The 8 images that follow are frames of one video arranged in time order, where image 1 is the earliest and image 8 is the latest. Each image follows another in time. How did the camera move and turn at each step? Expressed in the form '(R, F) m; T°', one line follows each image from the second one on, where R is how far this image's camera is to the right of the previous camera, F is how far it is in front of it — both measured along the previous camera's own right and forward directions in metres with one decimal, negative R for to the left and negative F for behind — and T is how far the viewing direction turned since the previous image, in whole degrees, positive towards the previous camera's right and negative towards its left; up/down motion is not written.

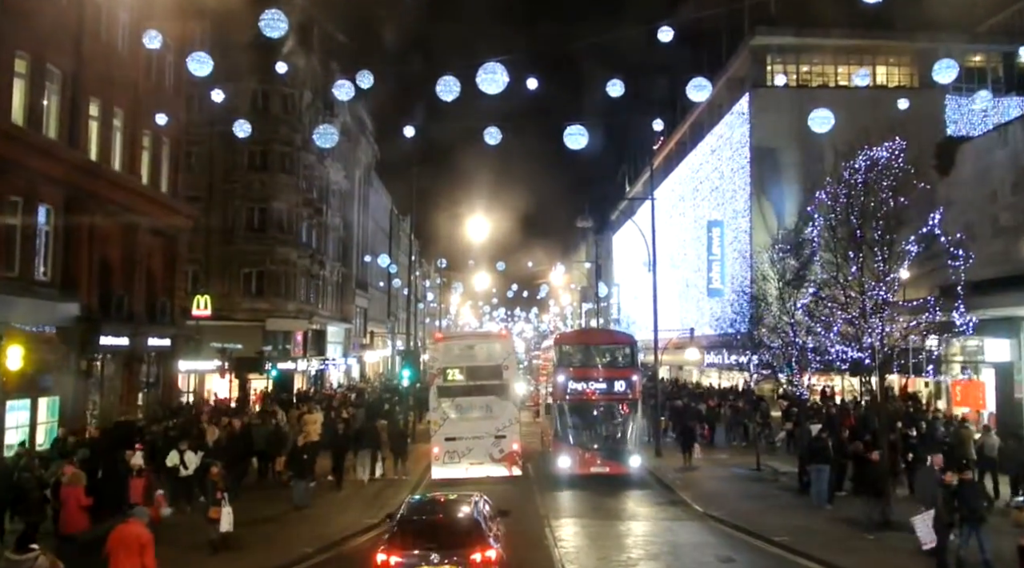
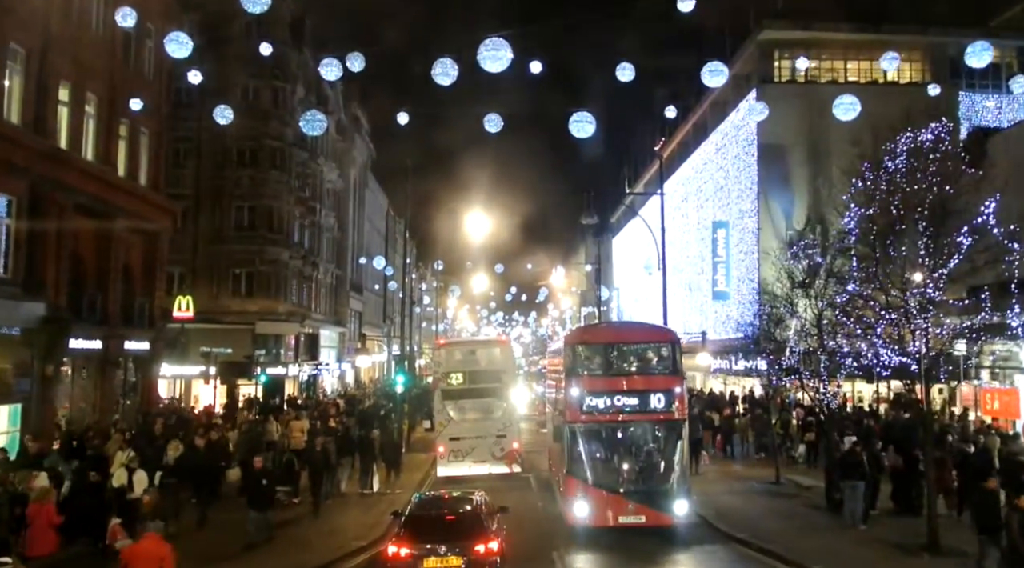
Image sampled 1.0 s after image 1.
(-0.1, +2.1) m; 0°
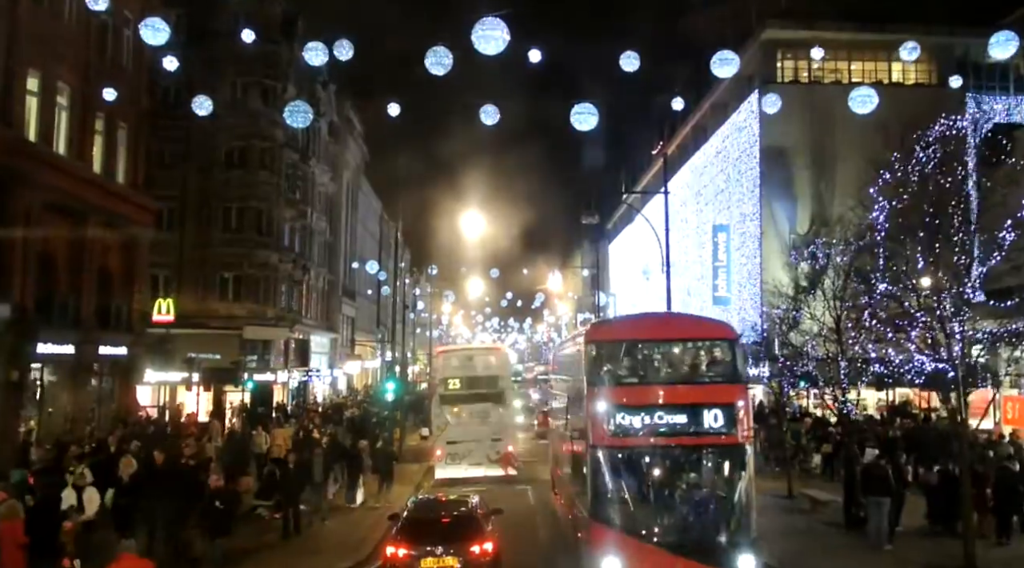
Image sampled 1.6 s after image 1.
(-0.1, +1.6) m; 0°
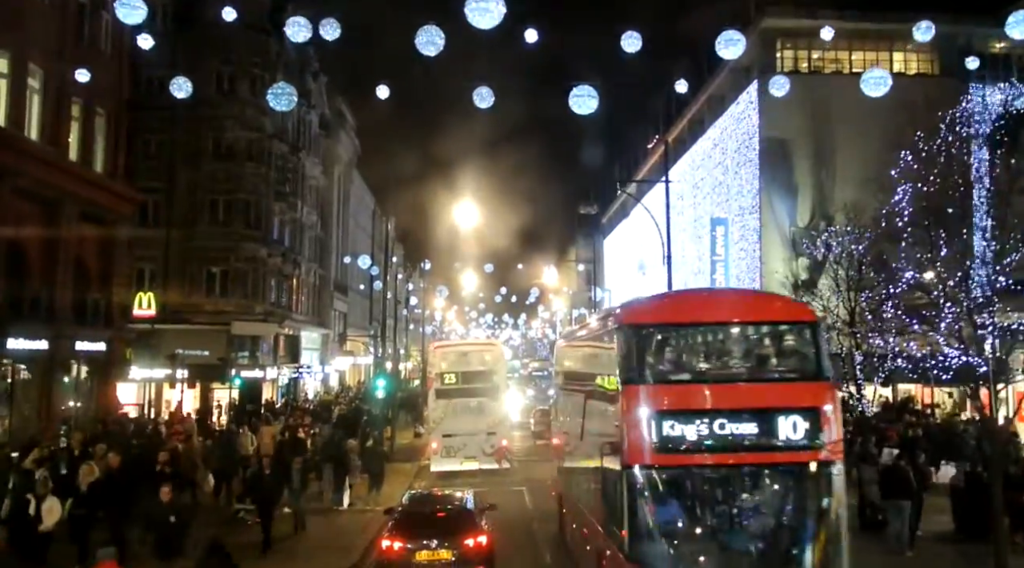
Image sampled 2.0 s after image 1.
(0.0, +1.2) m; 0°
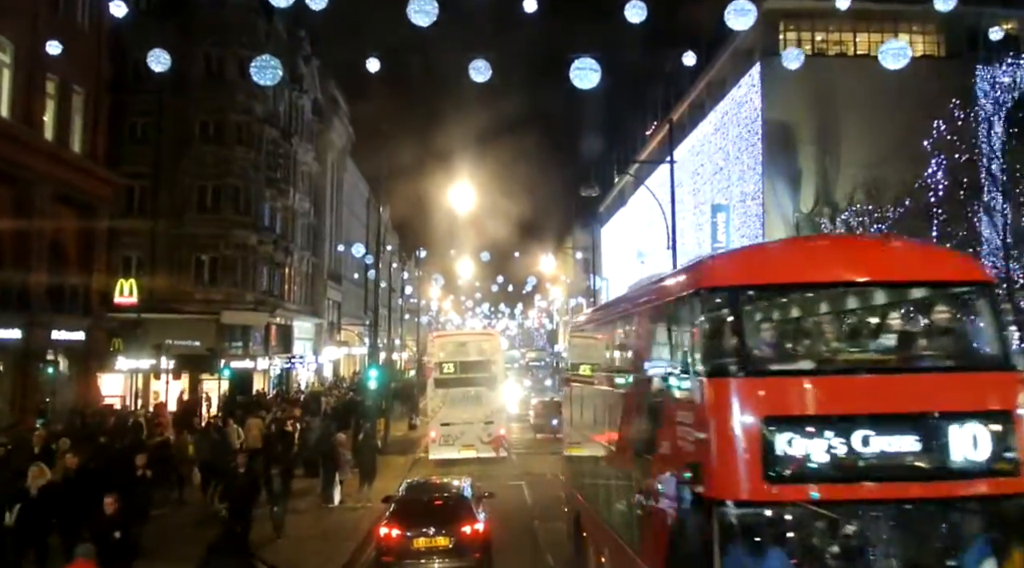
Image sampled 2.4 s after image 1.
(-0.1, +1.3) m; 0°
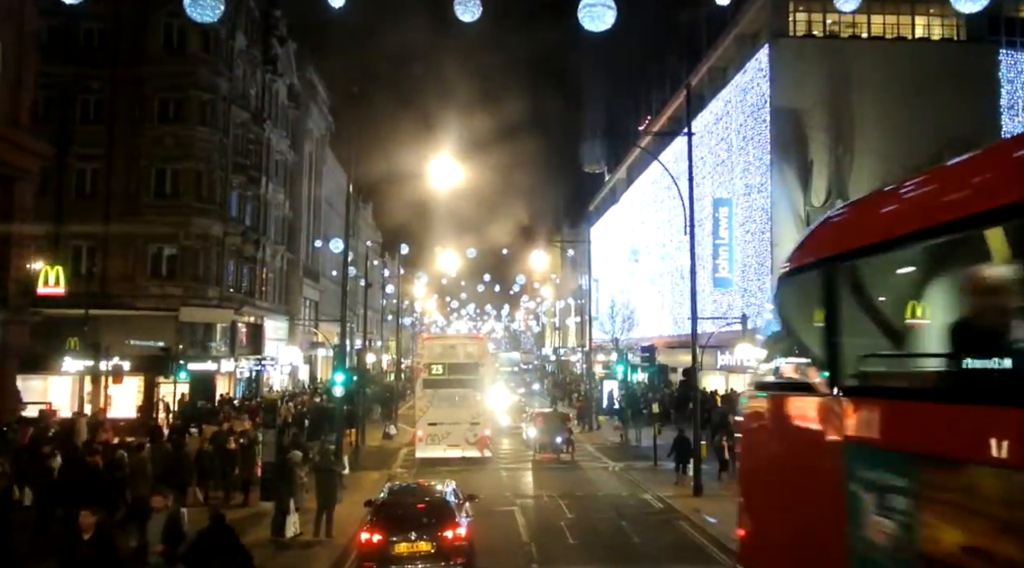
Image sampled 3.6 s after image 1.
(-0.1, +4.1) m; +1°
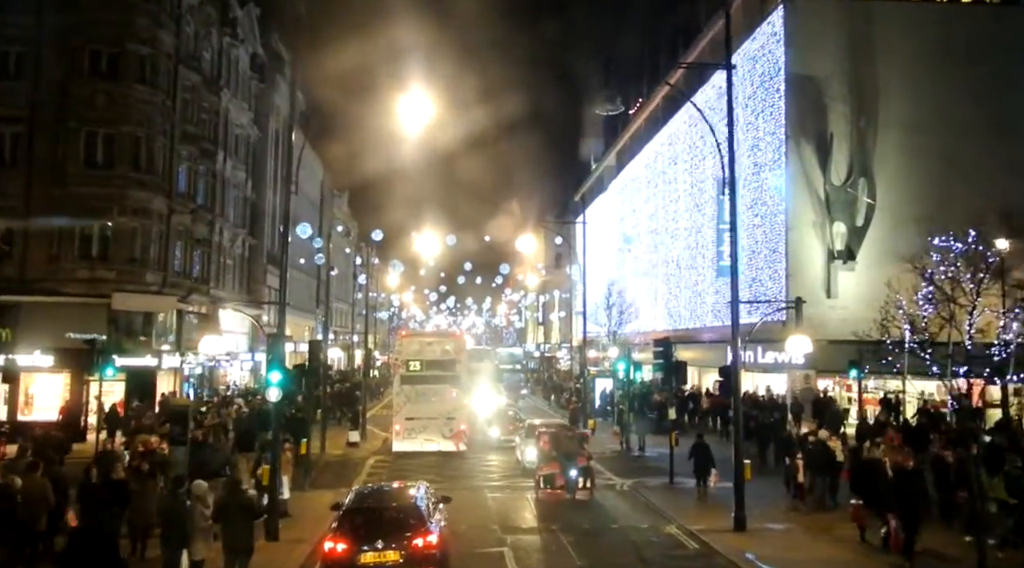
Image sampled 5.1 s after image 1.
(-0.2, +5.5) m; +1°
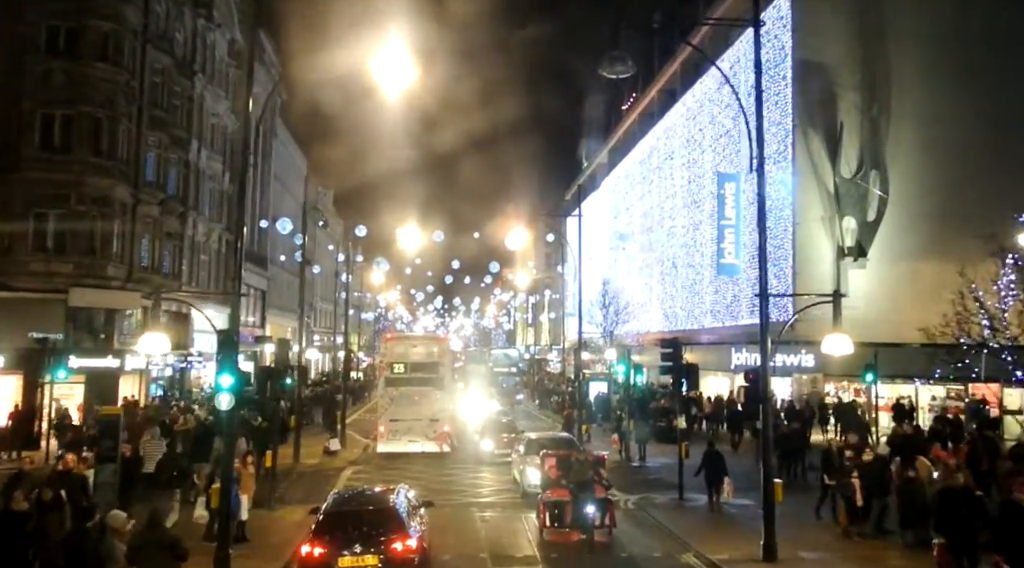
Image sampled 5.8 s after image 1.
(-0.1, +2.7) m; +1°
